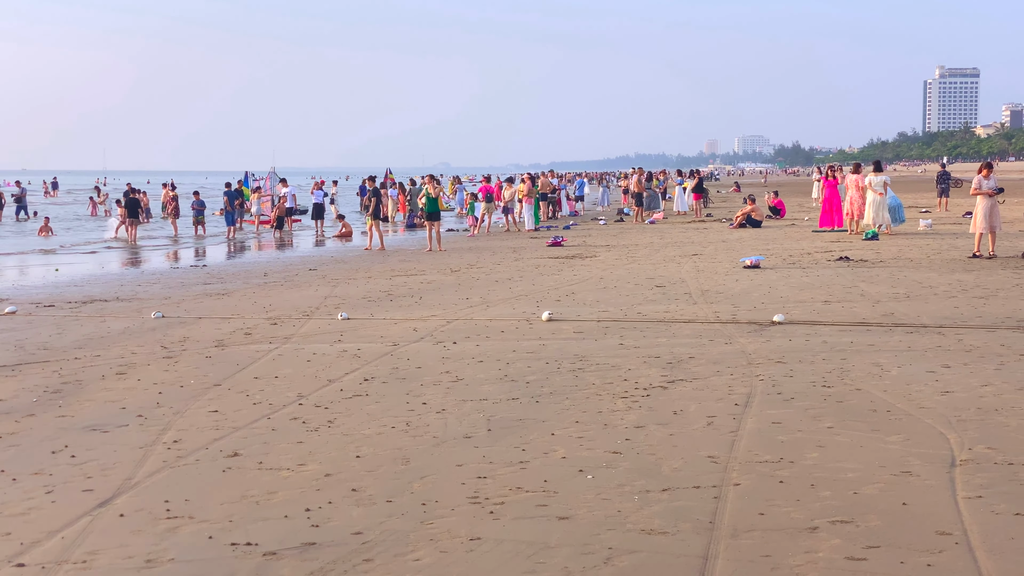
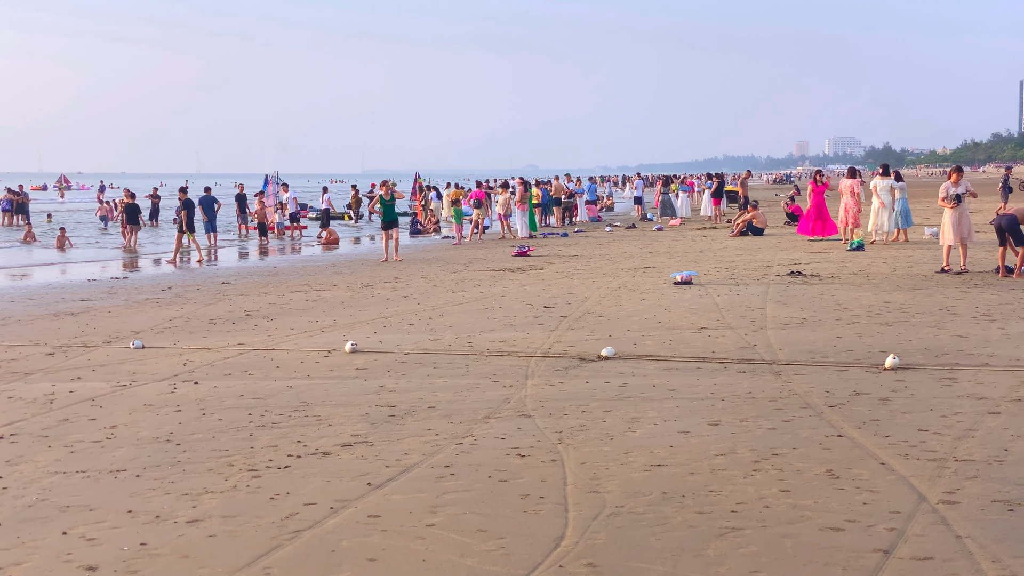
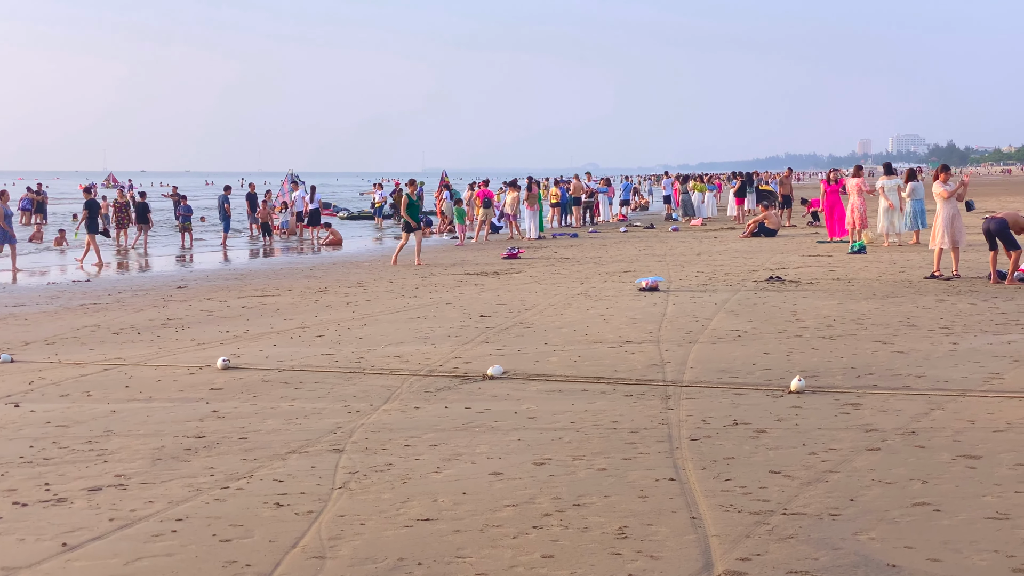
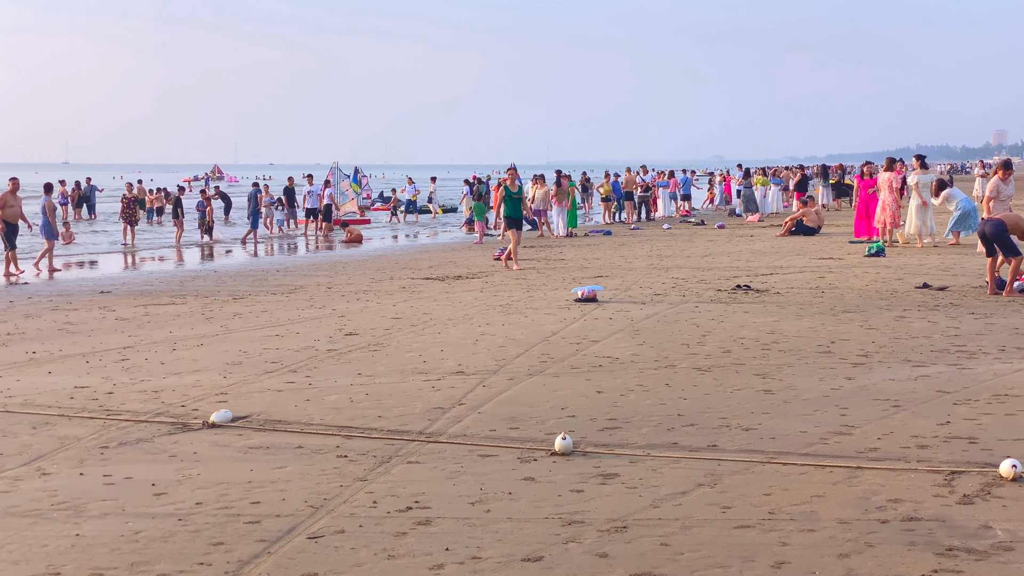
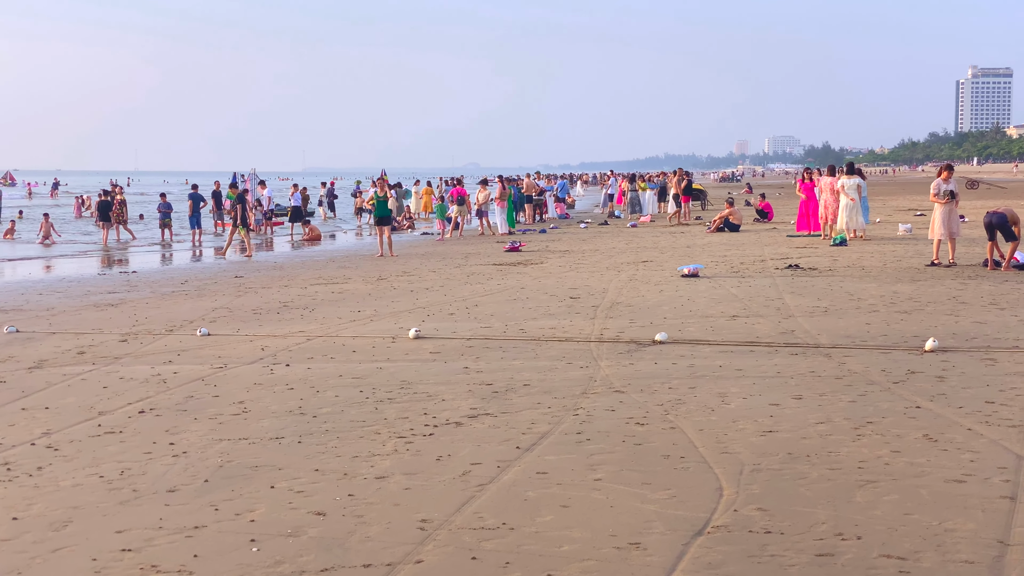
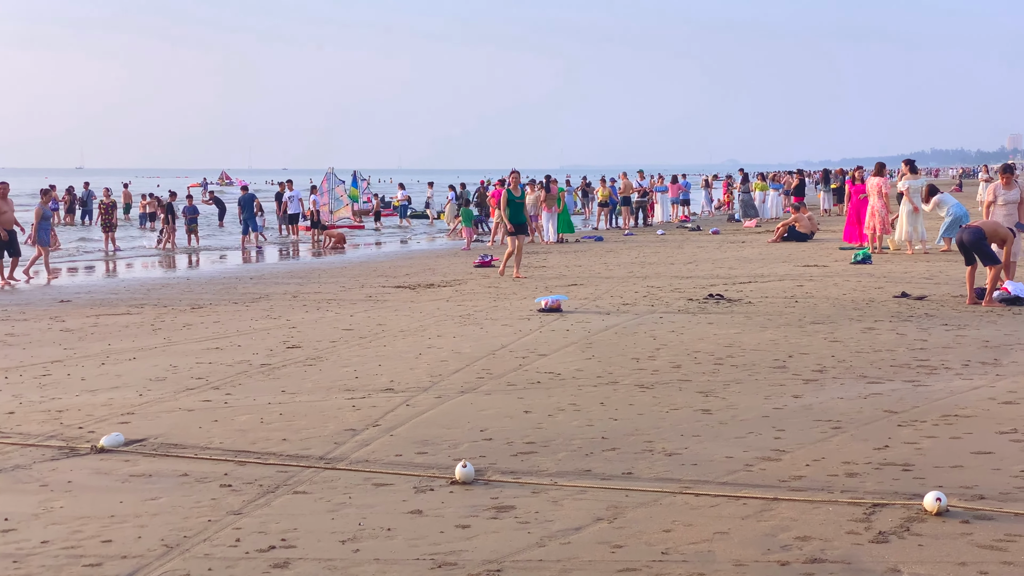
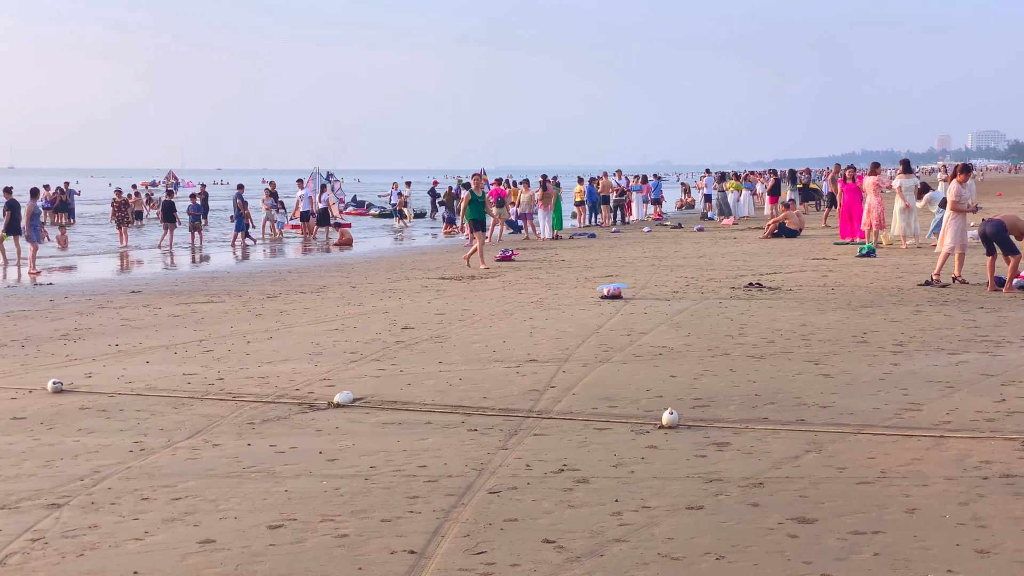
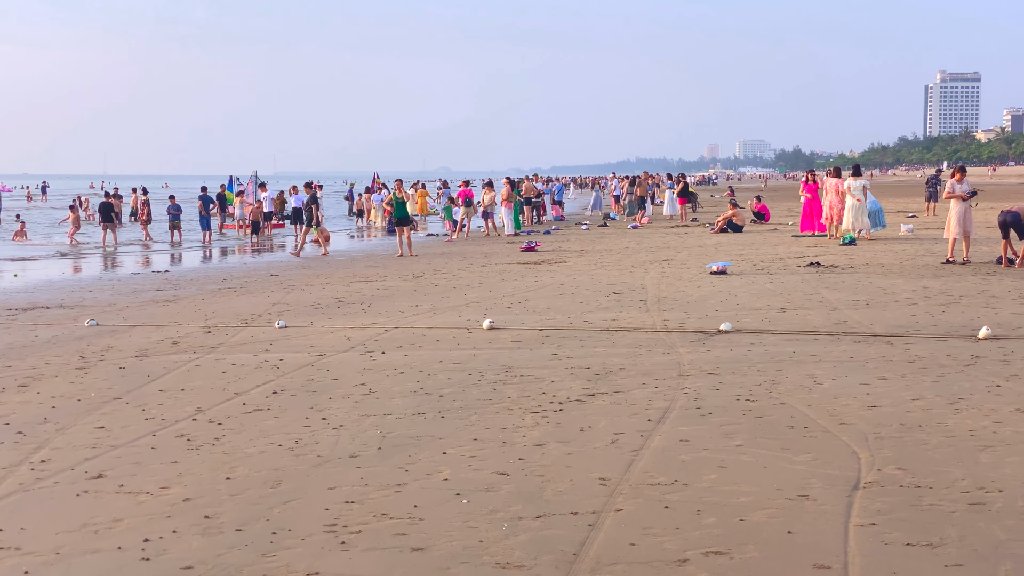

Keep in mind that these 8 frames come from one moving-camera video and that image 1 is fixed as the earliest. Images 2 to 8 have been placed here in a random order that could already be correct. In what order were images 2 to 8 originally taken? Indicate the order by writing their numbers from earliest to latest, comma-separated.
8, 5, 2, 3, 7, 4, 6
